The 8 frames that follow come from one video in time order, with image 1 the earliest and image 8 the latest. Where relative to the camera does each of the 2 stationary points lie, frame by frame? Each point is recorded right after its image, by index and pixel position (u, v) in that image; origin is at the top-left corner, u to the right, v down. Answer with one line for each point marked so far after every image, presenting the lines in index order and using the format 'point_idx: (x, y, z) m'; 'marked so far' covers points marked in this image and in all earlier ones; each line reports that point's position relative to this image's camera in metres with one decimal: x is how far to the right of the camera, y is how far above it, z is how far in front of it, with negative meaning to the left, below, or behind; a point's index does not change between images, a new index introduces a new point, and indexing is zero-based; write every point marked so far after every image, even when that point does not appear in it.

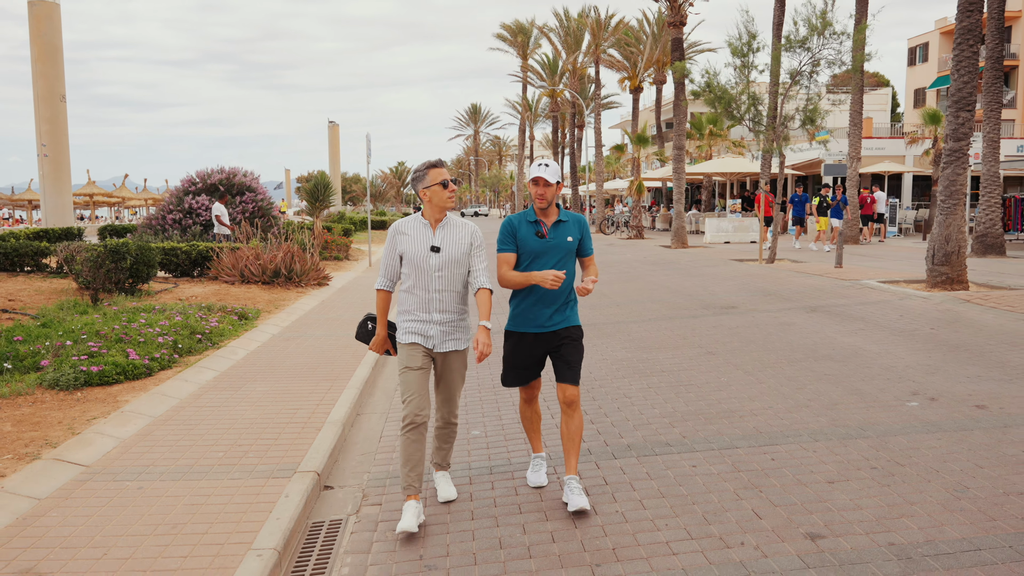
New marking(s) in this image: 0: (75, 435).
0: (-3.1, -1.0, +5.6) m
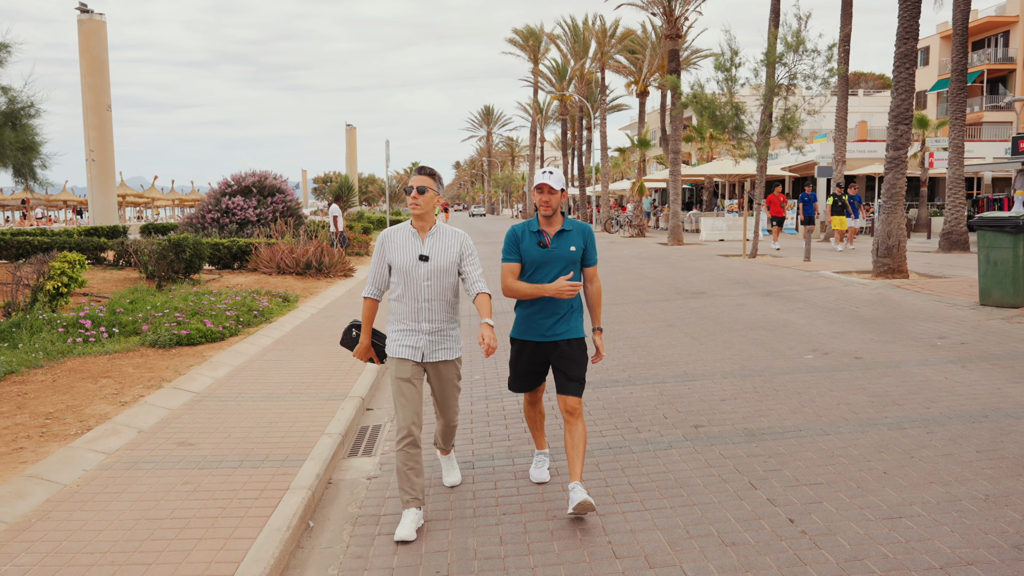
0: (-3.2, -0.8, +7.6) m
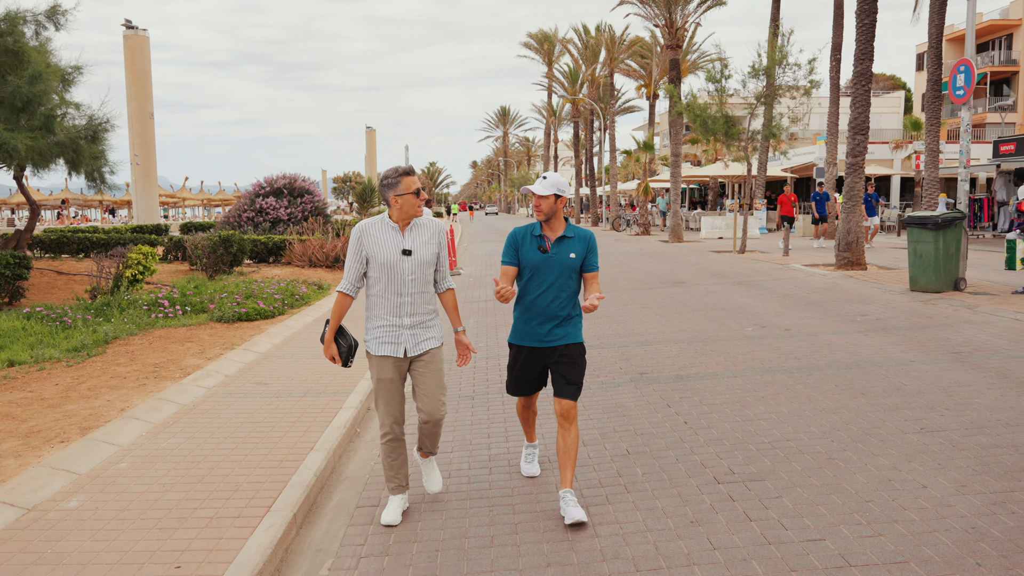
0: (-3.2, -0.6, +9.6) m
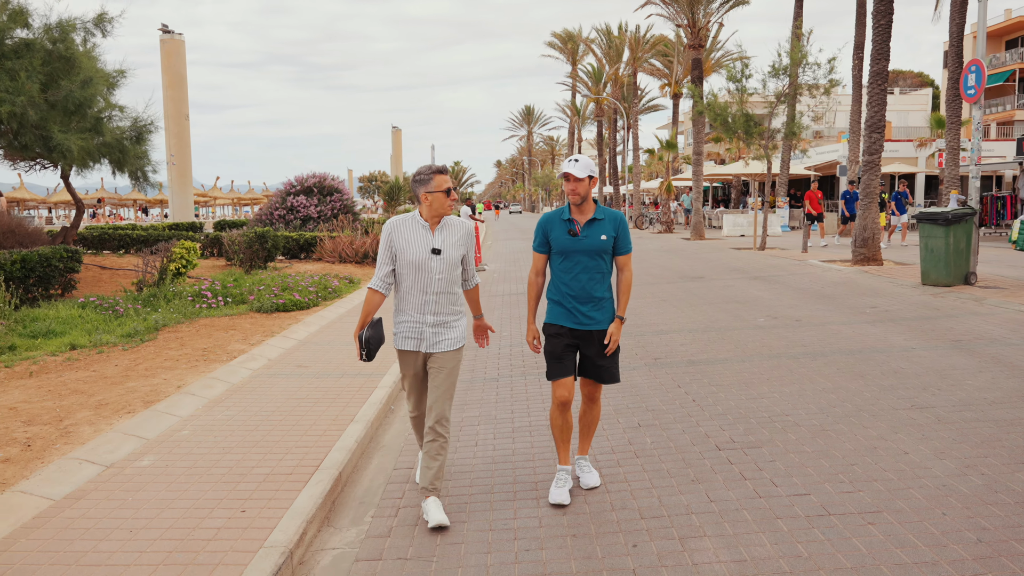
0: (-2.9, -0.5, +10.2) m
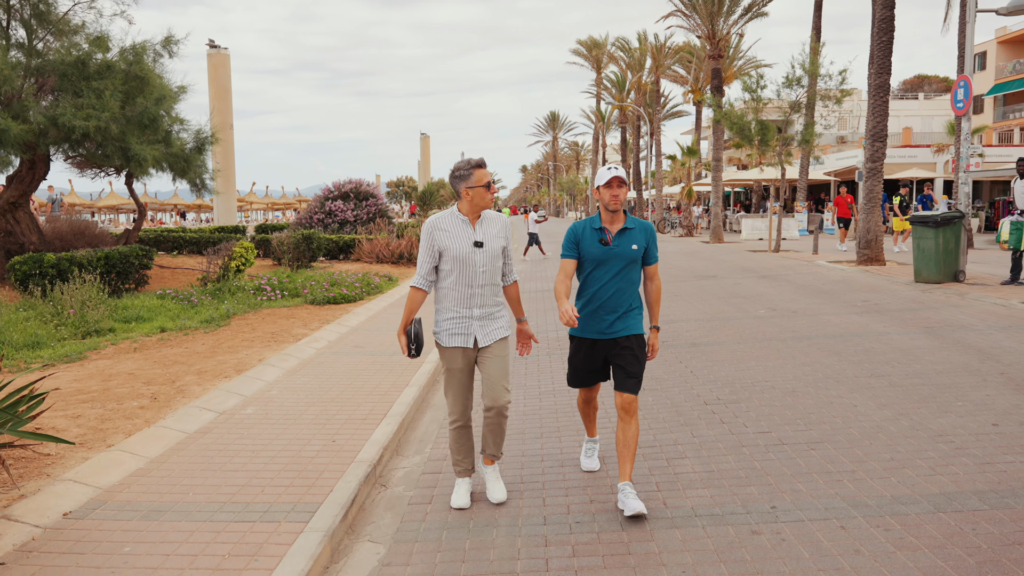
0: (-2.5, -0.4, +11.5) m
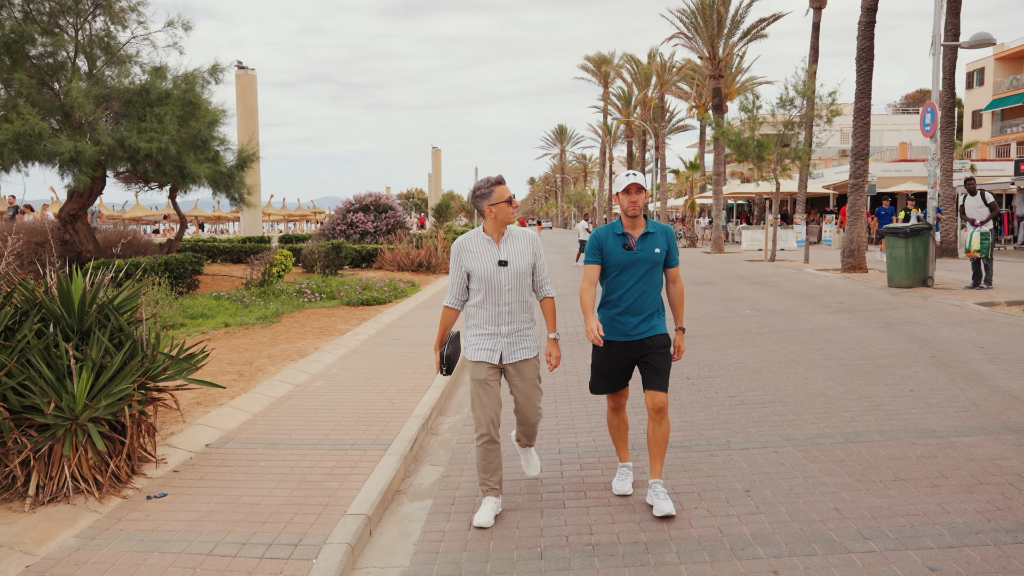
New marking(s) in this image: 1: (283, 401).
0: (-2.3, -0.5, +13.1) m
1: (-2.1, -1.0, +7.3) m
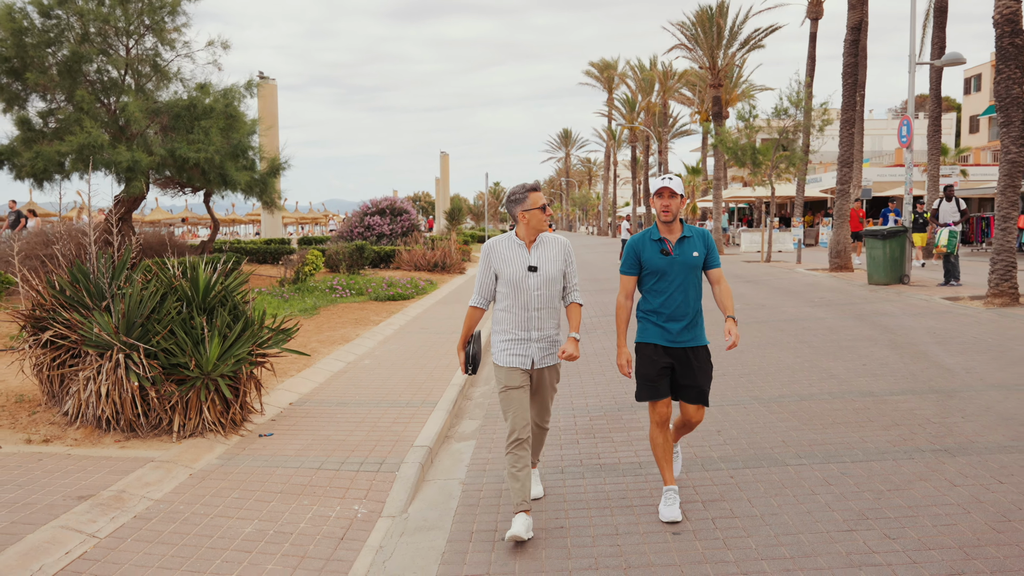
0: (-2.0, -0.4, +14.5) m
1: (-1.9, -0.9, +8.7) m
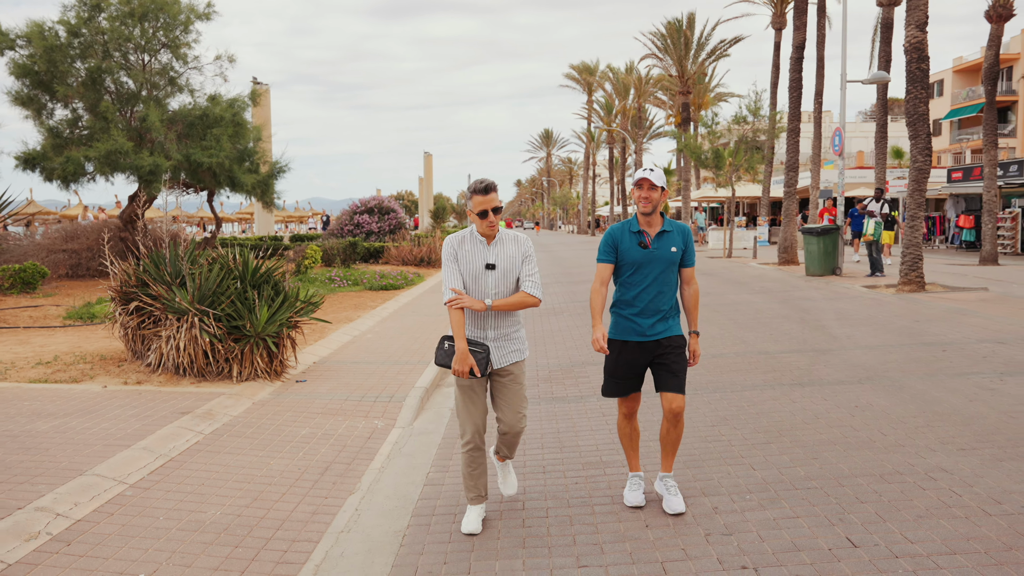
0: (-2.5, -0.2, +16.5) m
1: (-2.2, -0.8, +10.7) m
